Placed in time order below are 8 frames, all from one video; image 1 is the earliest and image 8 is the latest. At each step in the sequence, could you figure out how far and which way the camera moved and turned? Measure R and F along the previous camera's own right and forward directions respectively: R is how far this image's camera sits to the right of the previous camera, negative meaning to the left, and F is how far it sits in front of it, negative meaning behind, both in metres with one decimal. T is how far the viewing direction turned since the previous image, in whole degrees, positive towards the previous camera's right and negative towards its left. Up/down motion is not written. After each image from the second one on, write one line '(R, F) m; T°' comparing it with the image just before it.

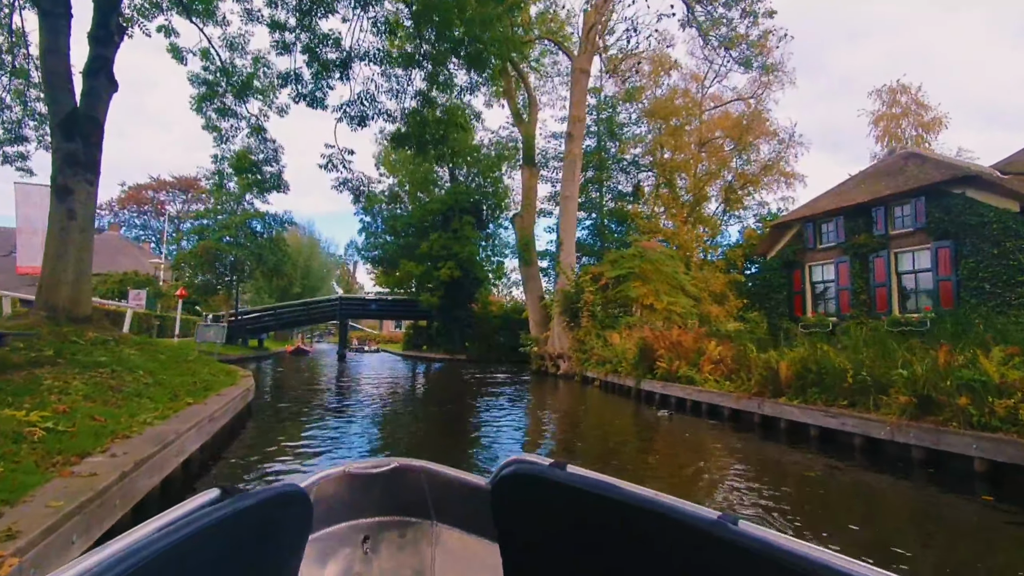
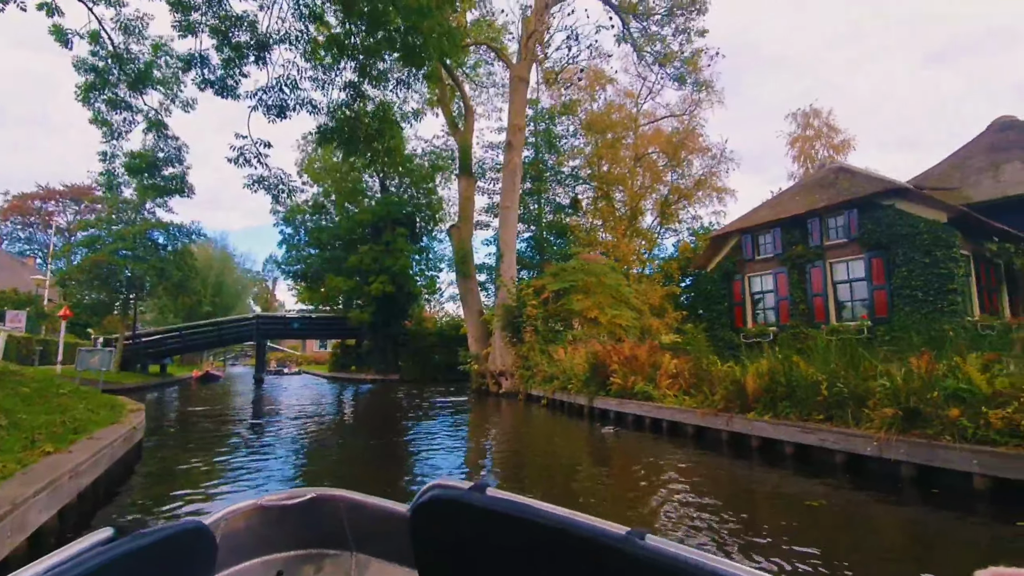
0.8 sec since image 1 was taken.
(-0.3, +1.2) m; +8°
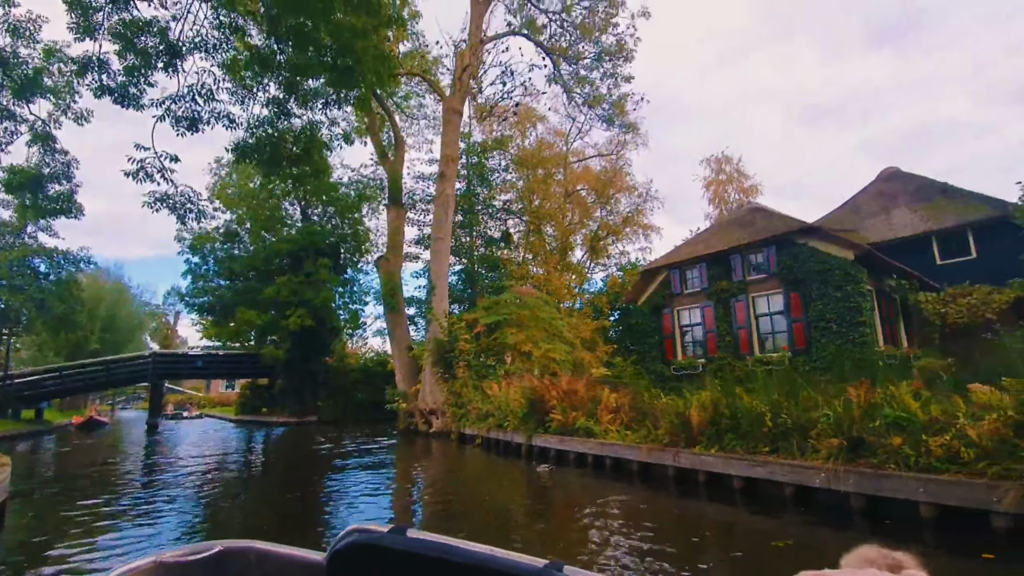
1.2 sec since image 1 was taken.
(-0.2, +0.6) m; +8°
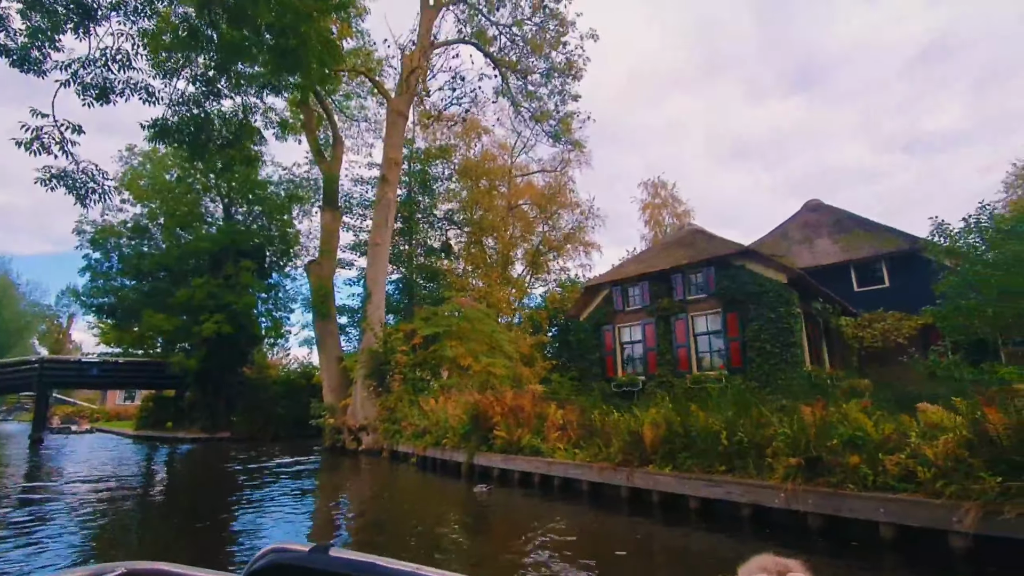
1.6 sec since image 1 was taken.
(-0.3, +0.6) m; +7°
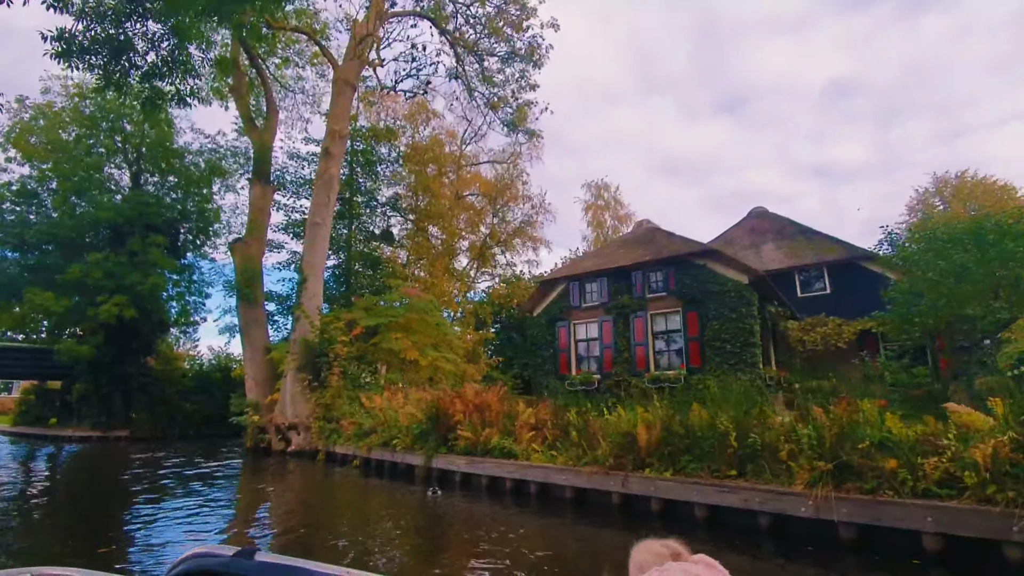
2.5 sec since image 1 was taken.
(-0.8, +1.2) m; +8°
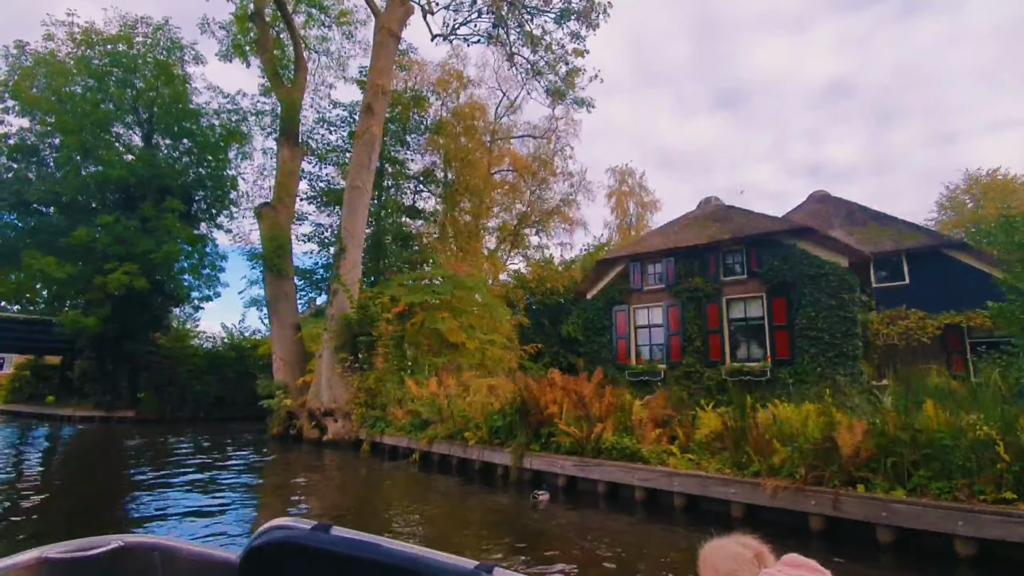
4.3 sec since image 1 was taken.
(-1.9, +1.8) m; 0°
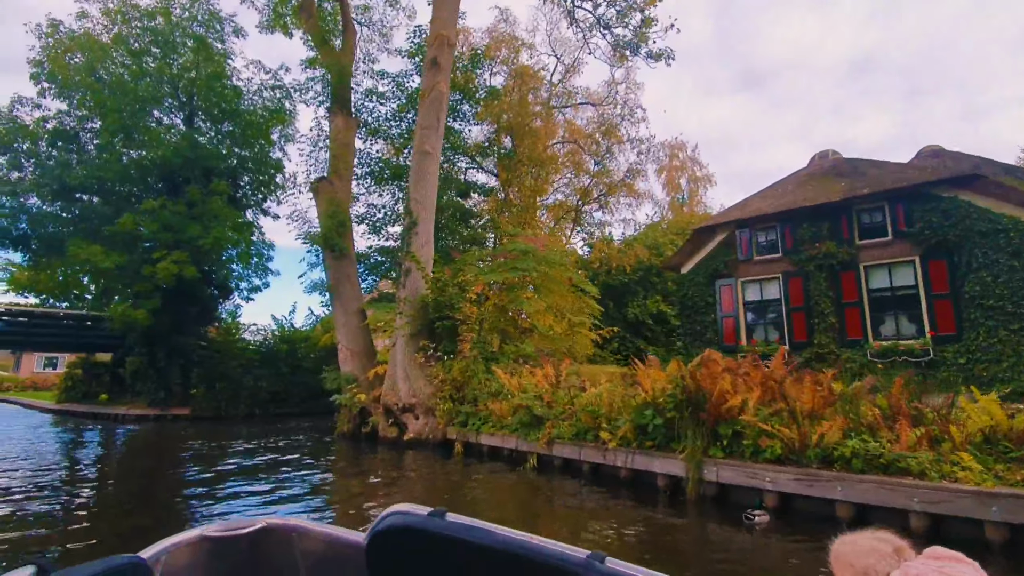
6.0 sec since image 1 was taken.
(-1.8, +2.0) m; -3°
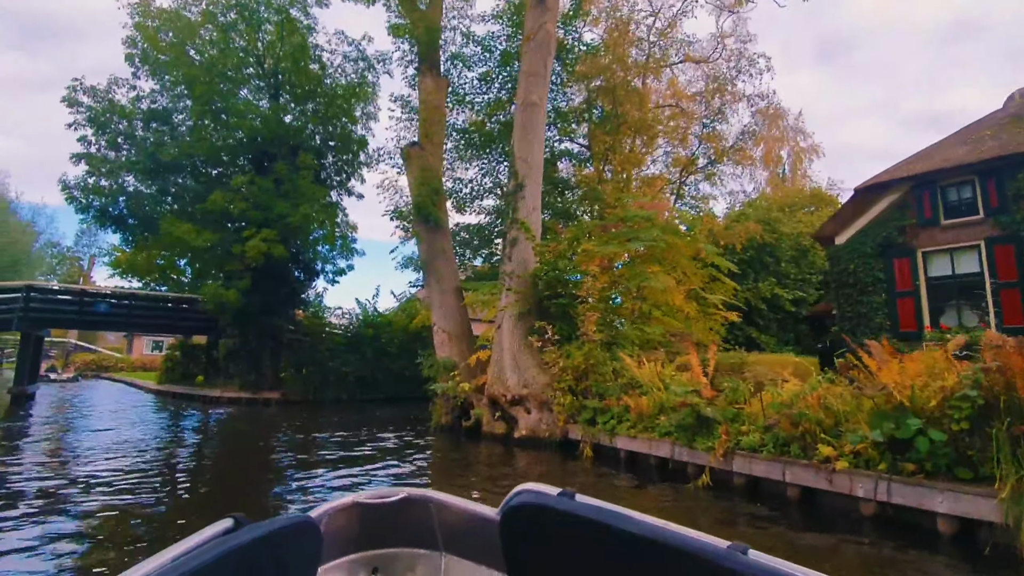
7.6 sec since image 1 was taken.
(-1.2, +1.9) m; -7°
